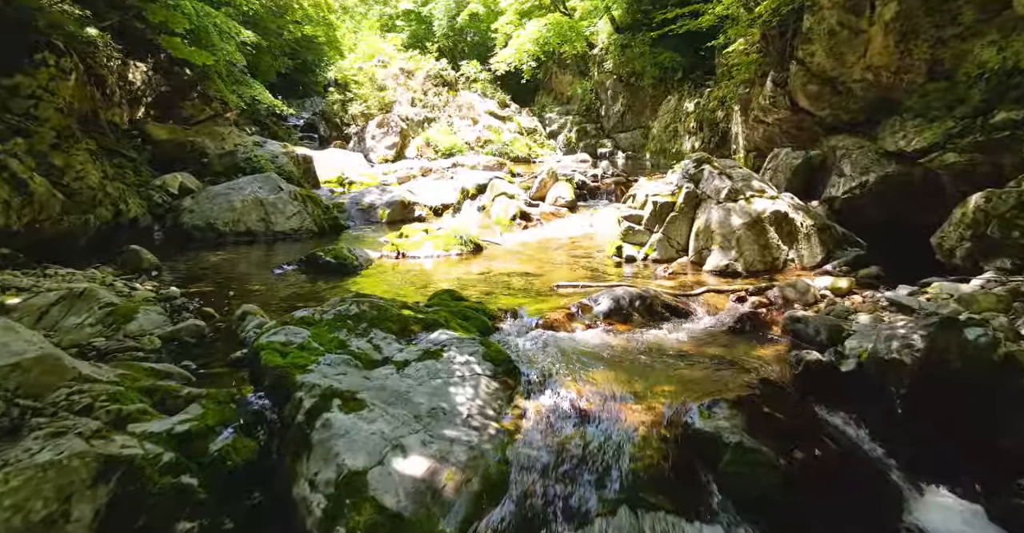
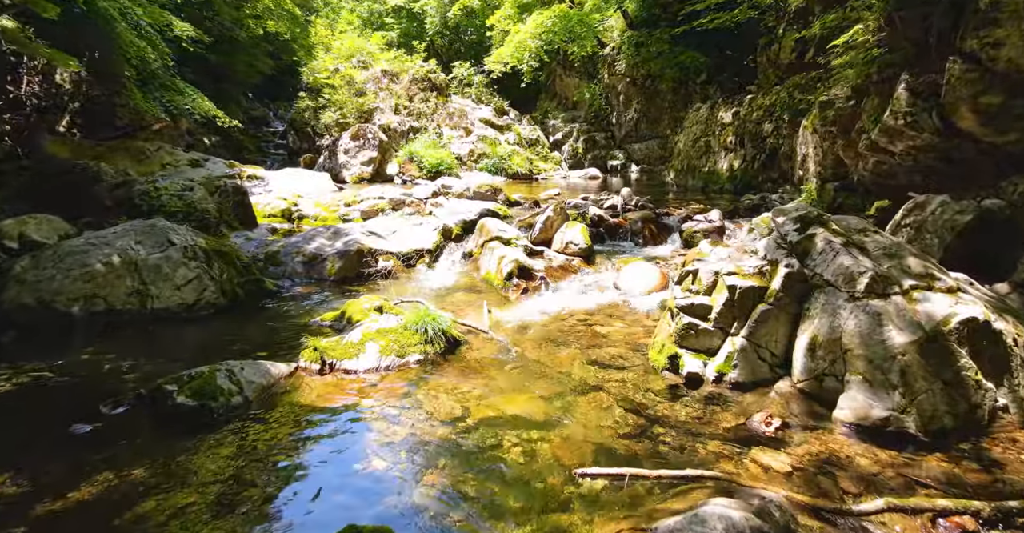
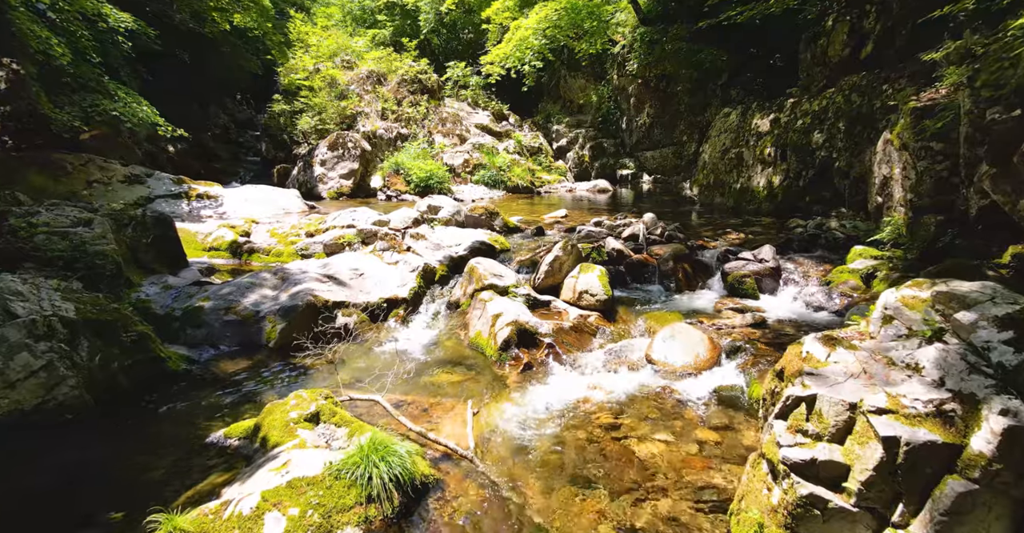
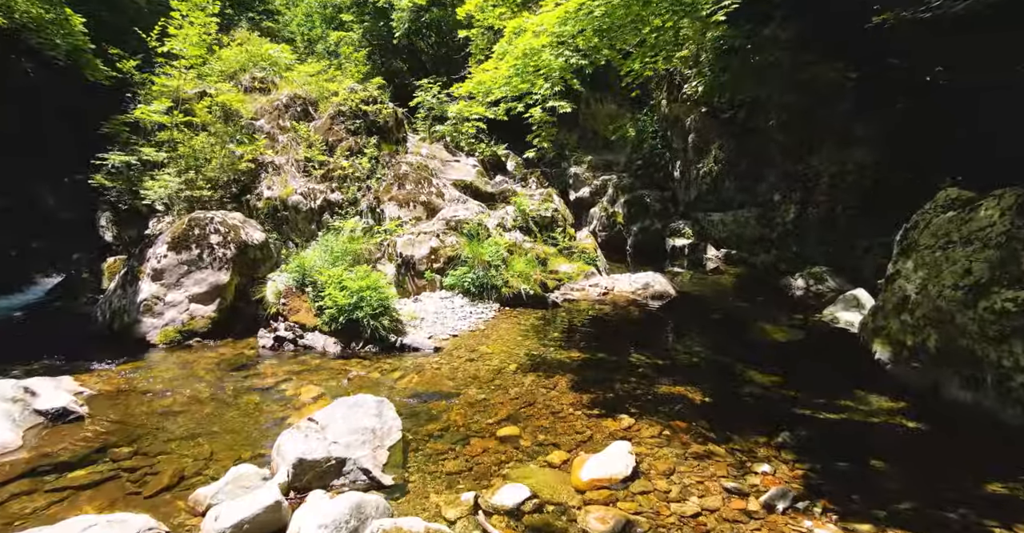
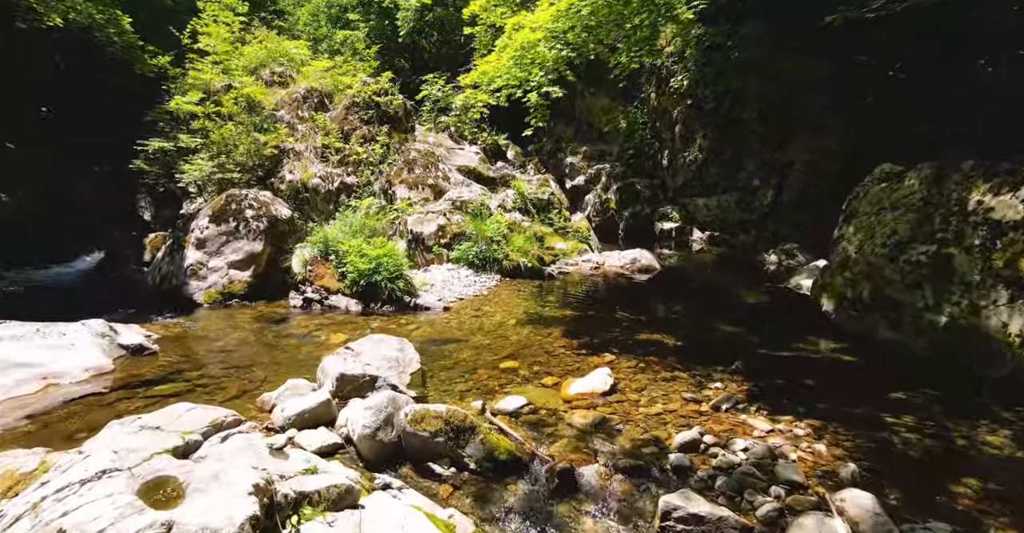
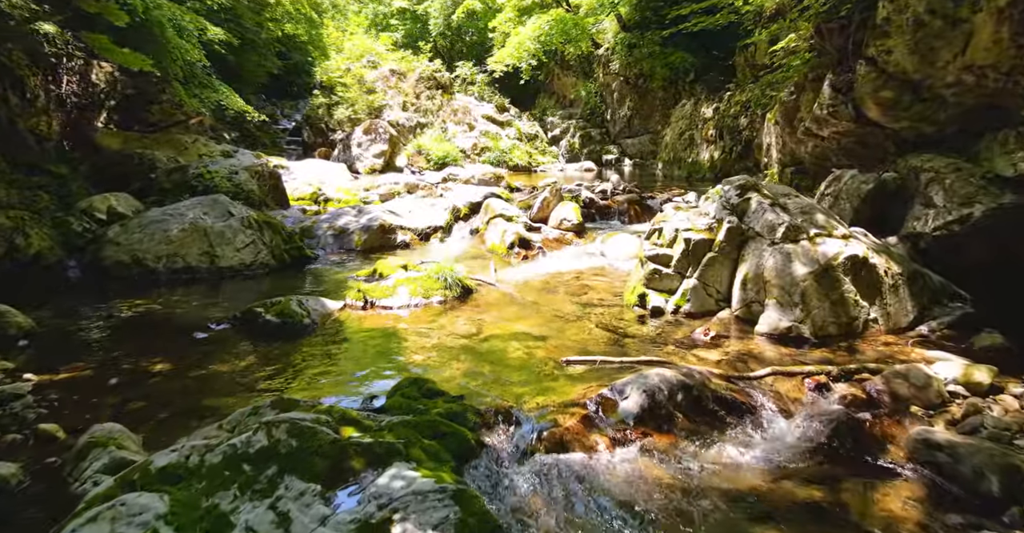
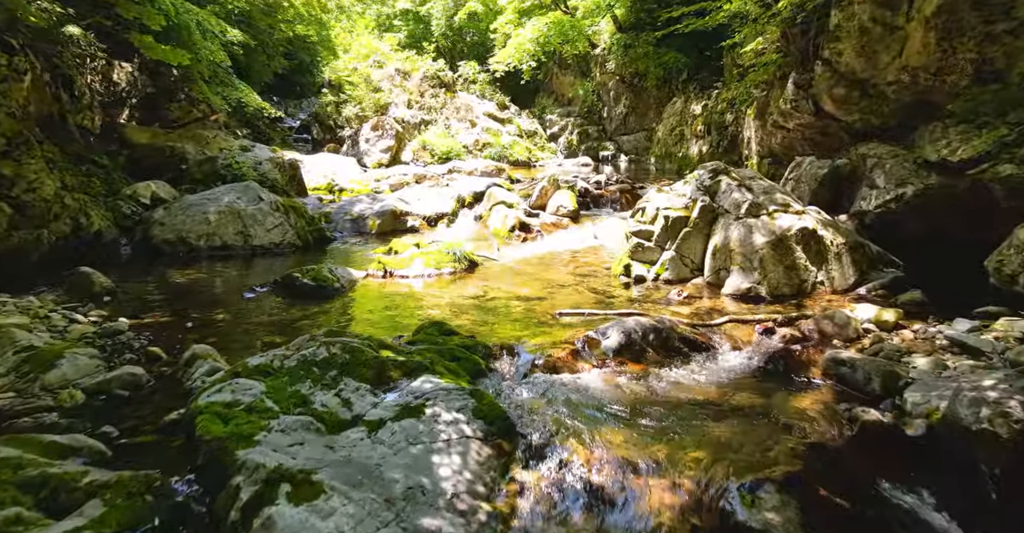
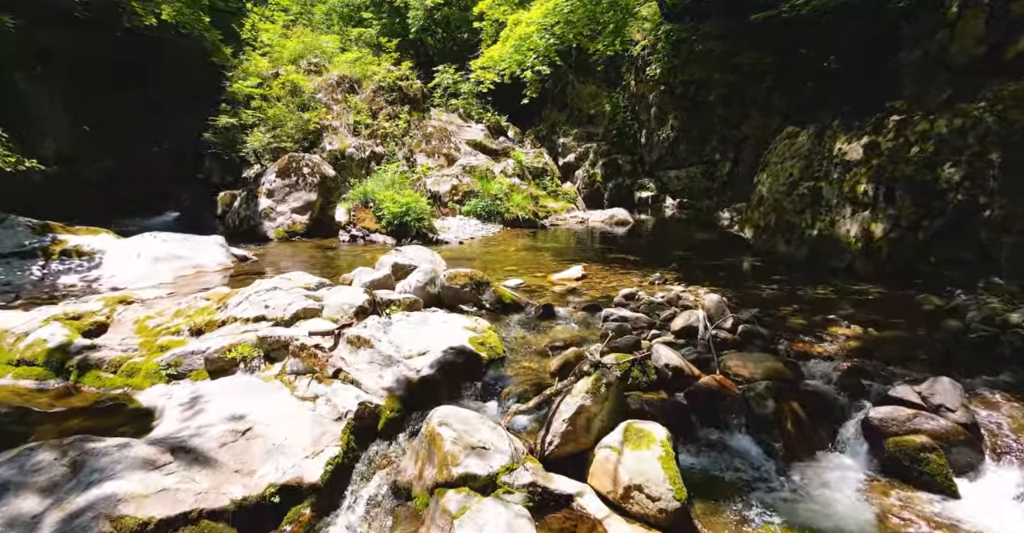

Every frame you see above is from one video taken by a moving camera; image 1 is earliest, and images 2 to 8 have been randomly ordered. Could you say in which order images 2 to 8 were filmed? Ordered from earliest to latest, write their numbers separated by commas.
7, 6, 2, 3, 8, 5, 4
